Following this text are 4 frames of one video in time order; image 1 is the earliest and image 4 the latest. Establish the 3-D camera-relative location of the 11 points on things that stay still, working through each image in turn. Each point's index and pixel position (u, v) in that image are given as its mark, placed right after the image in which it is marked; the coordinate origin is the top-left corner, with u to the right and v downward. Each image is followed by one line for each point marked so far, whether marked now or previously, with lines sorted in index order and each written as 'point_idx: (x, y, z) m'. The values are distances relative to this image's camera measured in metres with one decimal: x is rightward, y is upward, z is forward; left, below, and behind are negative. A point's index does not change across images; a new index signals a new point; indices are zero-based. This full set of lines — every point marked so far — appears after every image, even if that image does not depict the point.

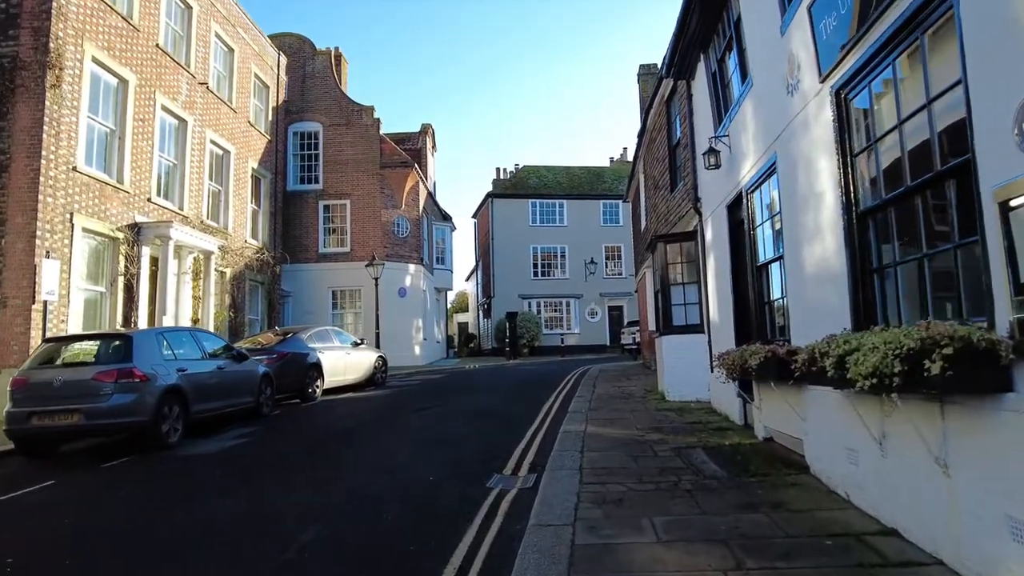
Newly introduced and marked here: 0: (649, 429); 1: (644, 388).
0: (+1.6, -1.7, +7.9) m
1: (+2.4, -1.8, +12.0) m
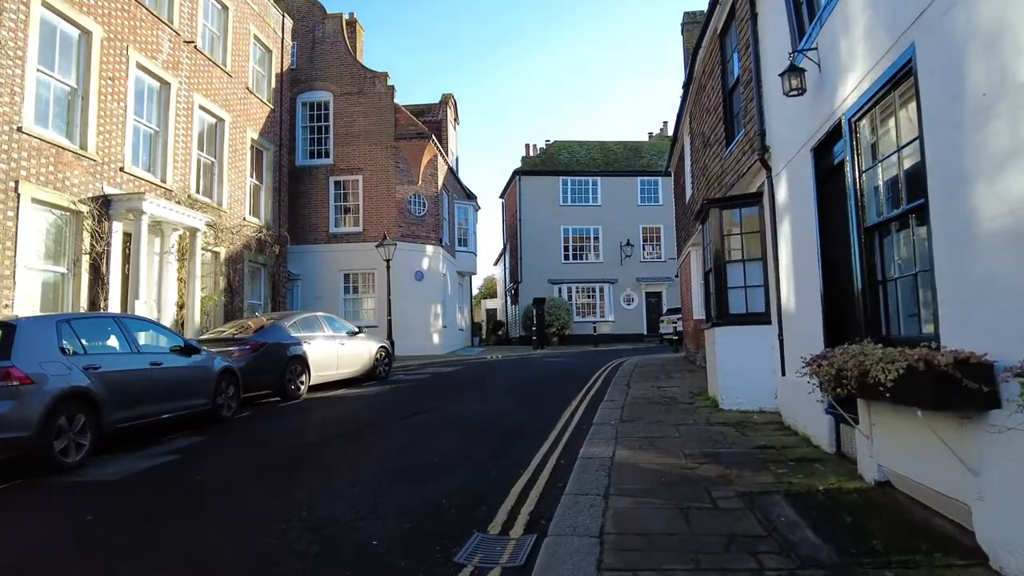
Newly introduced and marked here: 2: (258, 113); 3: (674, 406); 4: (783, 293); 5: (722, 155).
0: (+1.6, -1.5, +5.7) m
1: (+2.6, -1.5, +9.8) m
2: (-7.4, +5.1, +19.4) m
3: (+2.1, -1.5, +8.6) m
4: (+2.9, 0.0, +7.2) m
5: (+3.1, +2.0, +9.9) m
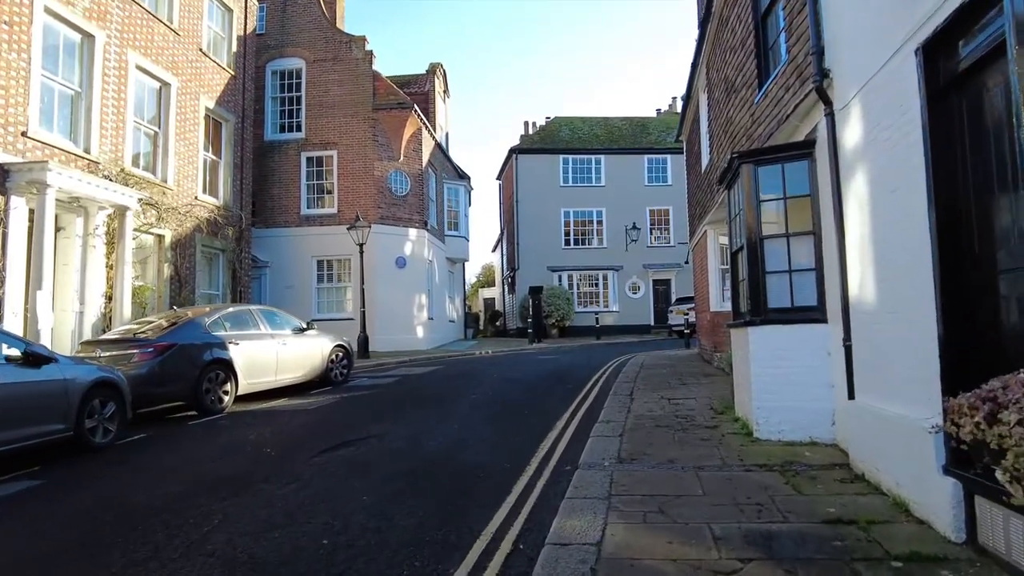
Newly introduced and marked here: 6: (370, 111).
0: (+1.2, -1.4, +3.5) m
1: (+2.2, -1.4, +7.6) m
2: (-7.7, +5.4, +17.1) m
3: (+1.7, -1.4, +6.4) m
4: (+2.5, +0.1, +5.0) m
5: (+2.8, +2.1, +7.6) m
6: (-4.3, +5.3, +20.0) m
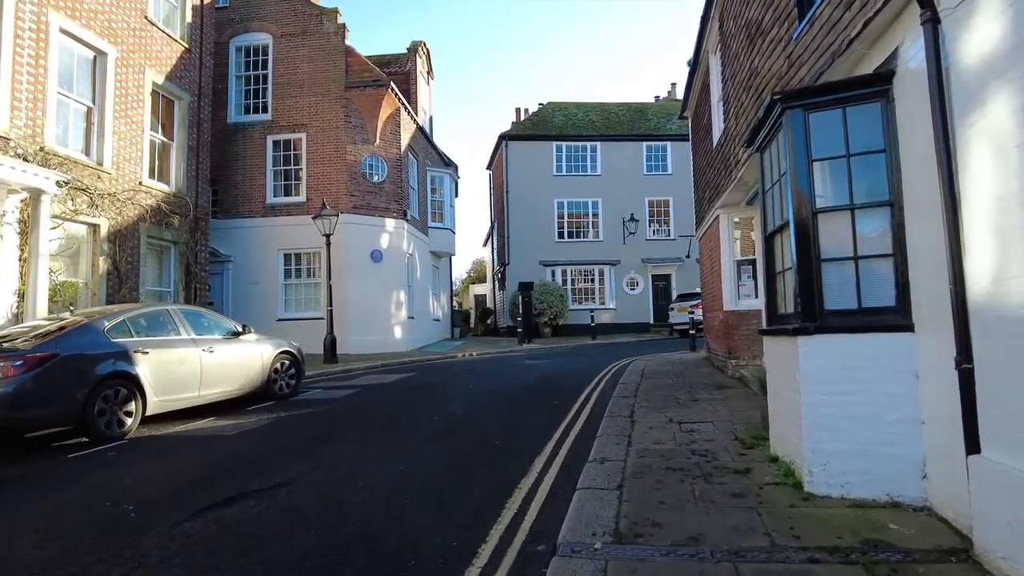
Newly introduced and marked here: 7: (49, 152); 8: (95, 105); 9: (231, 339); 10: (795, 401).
0: (+0.9, -1.4, +1.7) m
1: (+1.9, -1.3, +5.8) m
2: (-8.0, +5.4, +15.3) m
3: (+1.4, -1.3, +4.6) m
4: (+2.2, +0.1, +3.2) m
5: (+2.4, +2.2, +5.8) m
6: (-4.6, +5.4, +18.2) m
7: (-8.2, +2.4, +11.7) m
8: (-8.3, +3.6, +13.2) m
9: (-3.8, -0.7, +9.0) m
10: (+1.9, -0.8, +4.4) m
